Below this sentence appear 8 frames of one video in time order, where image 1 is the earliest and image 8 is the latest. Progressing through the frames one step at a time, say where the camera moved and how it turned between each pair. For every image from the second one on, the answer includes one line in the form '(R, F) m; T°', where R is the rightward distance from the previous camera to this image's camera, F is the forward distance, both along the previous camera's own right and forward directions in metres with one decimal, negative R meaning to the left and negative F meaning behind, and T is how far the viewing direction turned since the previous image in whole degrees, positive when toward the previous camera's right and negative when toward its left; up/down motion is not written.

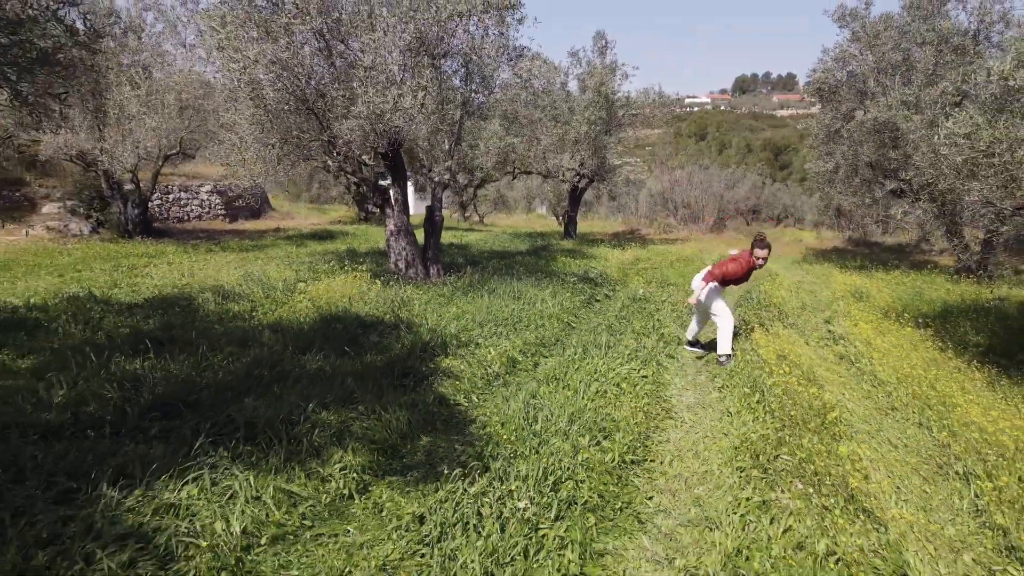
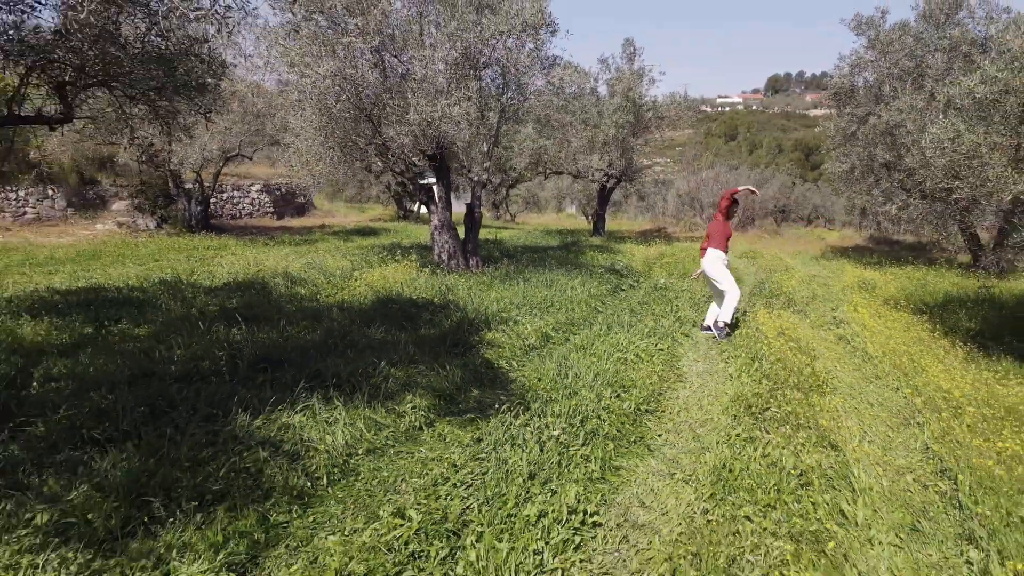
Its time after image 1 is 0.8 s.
(-0.1, -1.2) m; -2°
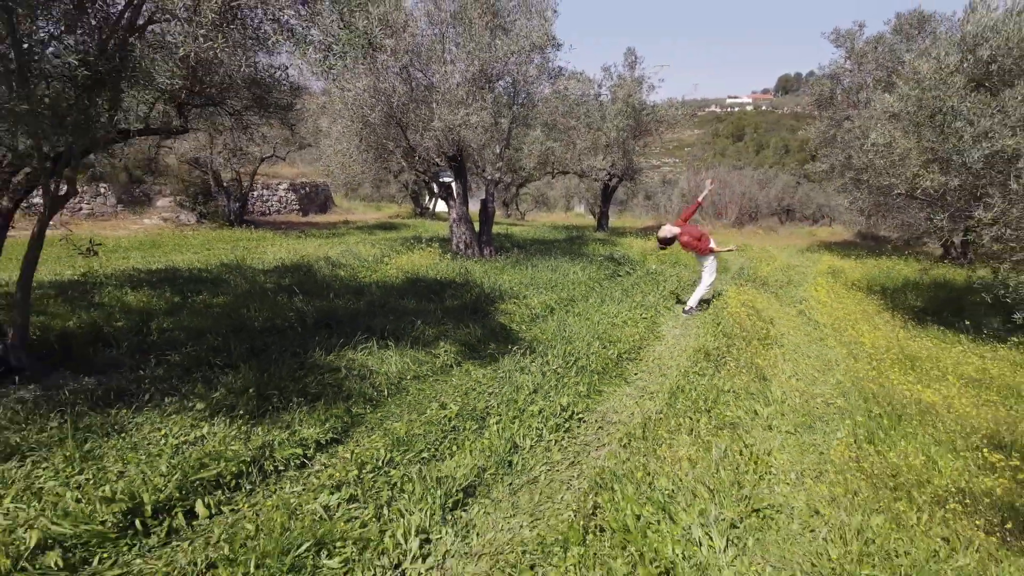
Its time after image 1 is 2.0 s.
(0.0, -1.7) m; -1°
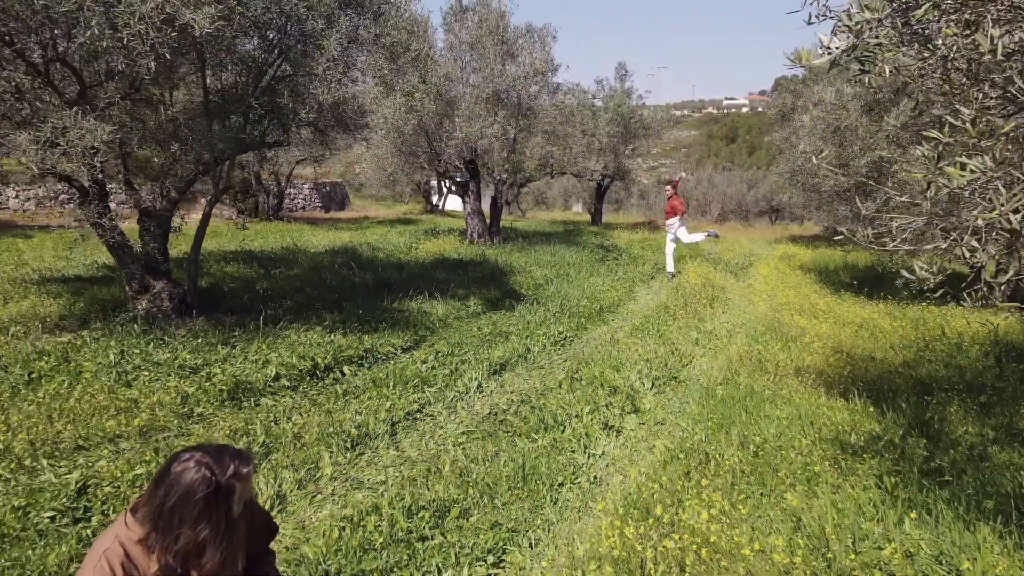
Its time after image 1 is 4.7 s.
(-0.2, -2.8) m; 0°
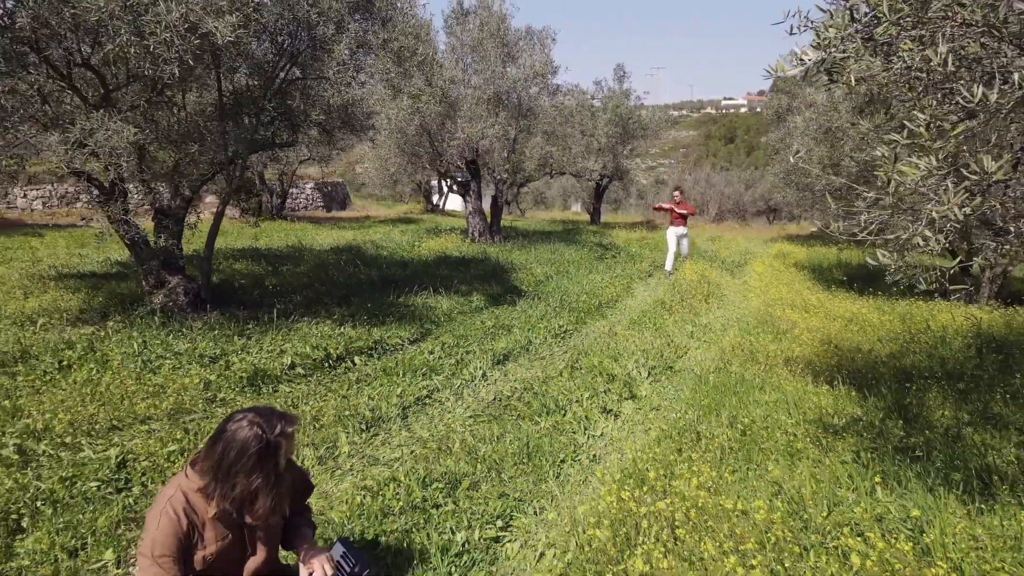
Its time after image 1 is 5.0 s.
(0.0, -0.3) m; 0°
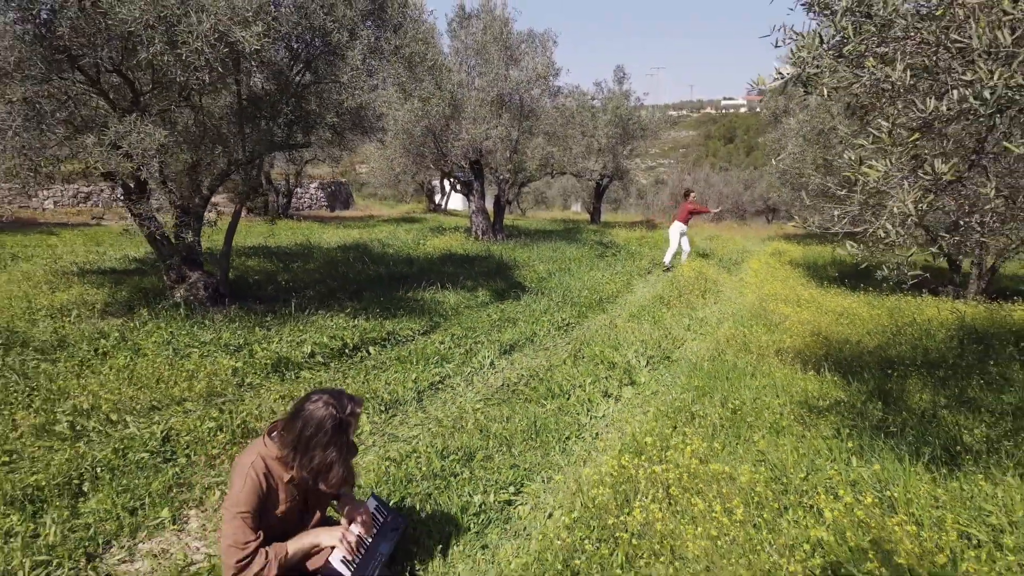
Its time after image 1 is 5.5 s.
(-0.1, -0.4) m; 0°
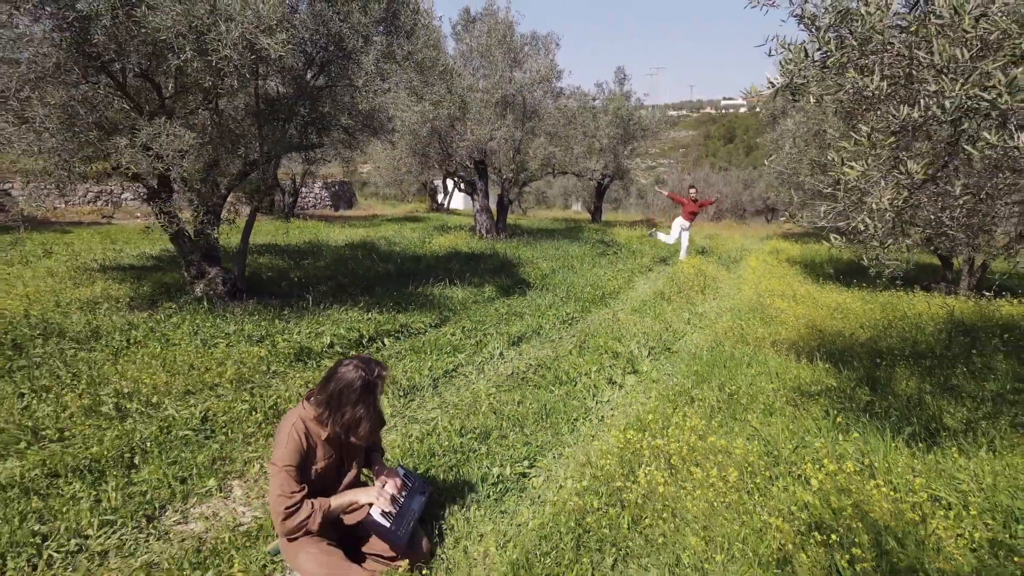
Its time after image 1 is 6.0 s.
(-0.1, -0.4) m; 0°
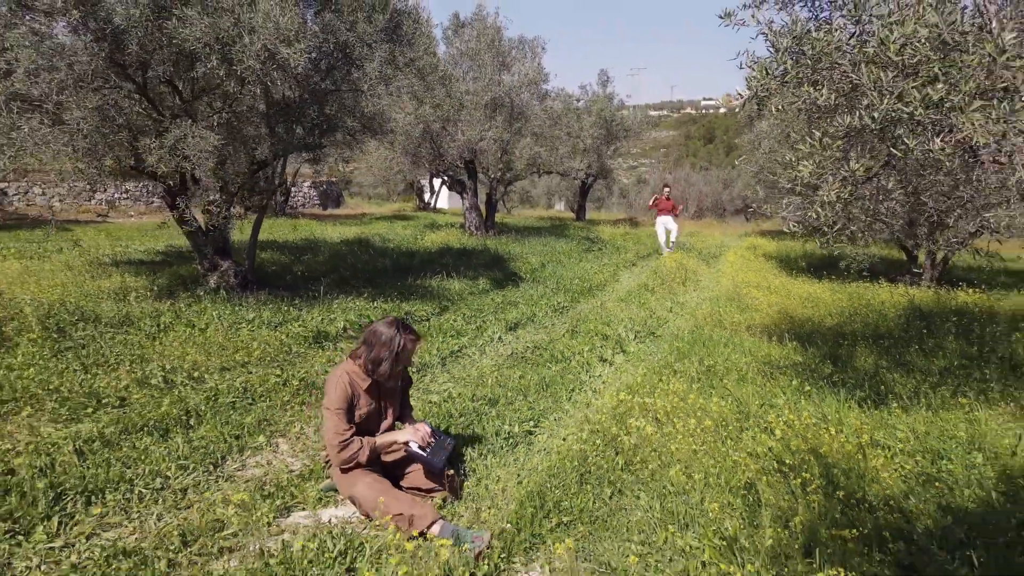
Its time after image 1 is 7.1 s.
(-0.2, -0.7) m; +1°
